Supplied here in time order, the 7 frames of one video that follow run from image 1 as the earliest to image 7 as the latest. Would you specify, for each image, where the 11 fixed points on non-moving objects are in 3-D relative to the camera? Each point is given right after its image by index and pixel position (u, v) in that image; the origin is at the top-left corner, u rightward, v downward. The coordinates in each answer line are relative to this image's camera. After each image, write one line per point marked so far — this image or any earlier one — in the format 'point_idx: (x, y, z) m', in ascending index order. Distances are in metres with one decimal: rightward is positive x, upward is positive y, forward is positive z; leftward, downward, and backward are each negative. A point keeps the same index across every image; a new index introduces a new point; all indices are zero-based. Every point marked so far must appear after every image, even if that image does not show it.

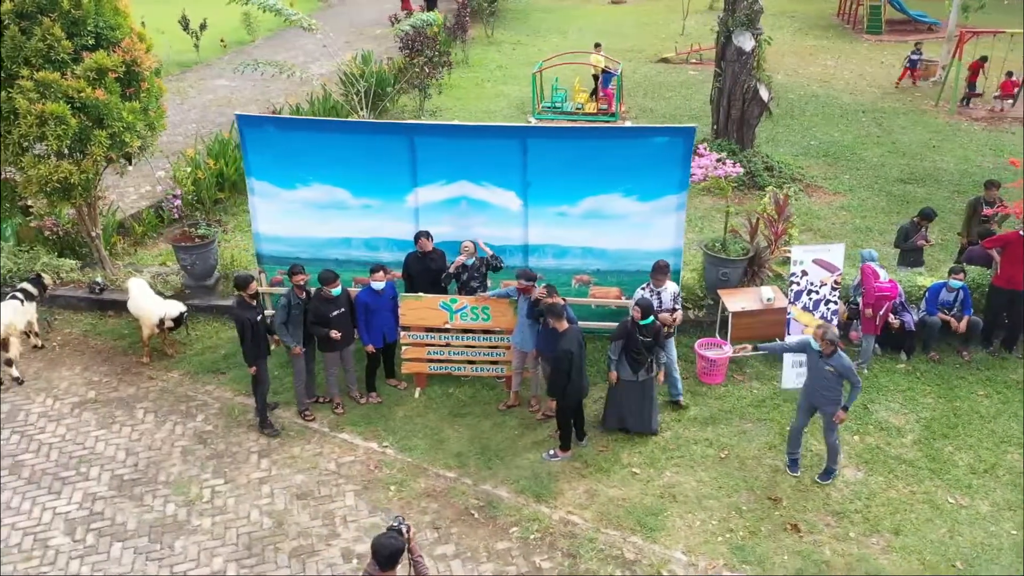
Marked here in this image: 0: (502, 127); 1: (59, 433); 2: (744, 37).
0: (-0.1, +1.5, +7.8) m
1: (-4.1, -1.3, +7.4) m
2: (+3.7, +4.0, +13.0) m
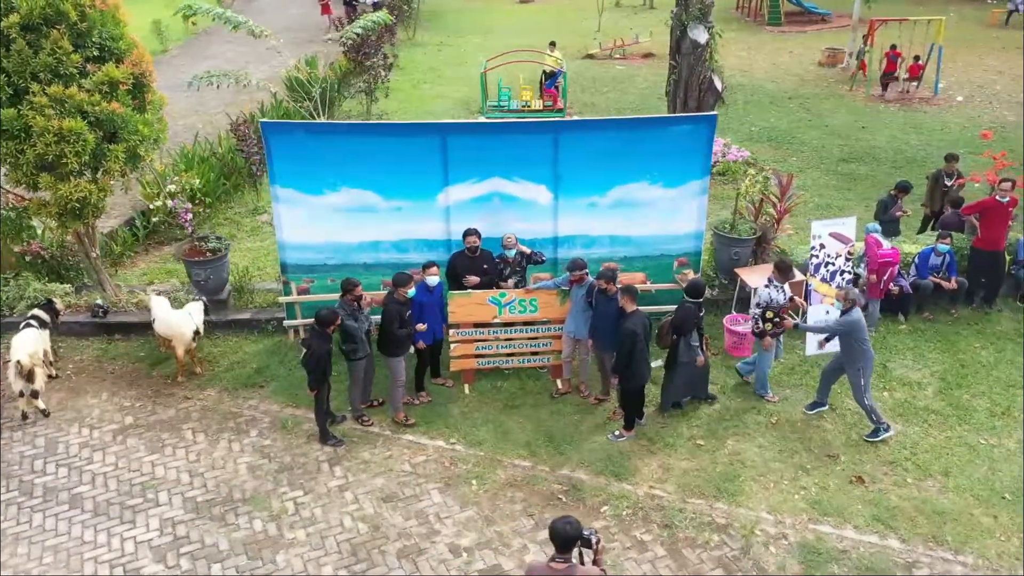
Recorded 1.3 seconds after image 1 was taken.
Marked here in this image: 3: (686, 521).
0: (+0.2, +1.6, +8.0) m
1: (-3.5, -1.5, +7.0) m
2: (+3.1, +4.3, +13.6) m
3: (+1.4, -1.8, +6.4) m
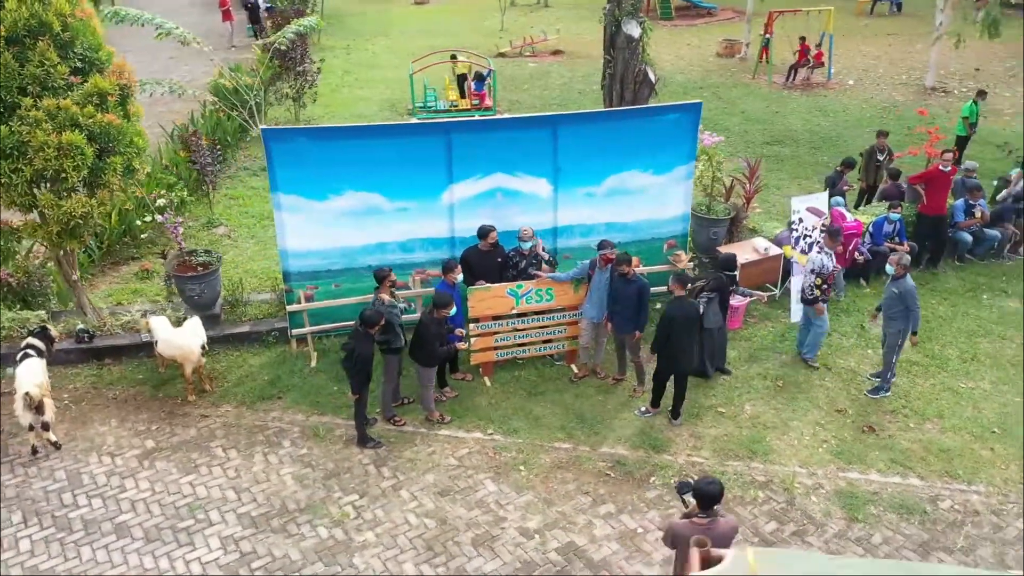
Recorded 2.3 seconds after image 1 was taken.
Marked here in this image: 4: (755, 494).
0: (+0.2, +1.7, +8.3) m
1: (-3.1, -1.7, +6.8) m
2: (+2.1, +4.6, +14.2) m
3: (+1.8, -1.6, +6.8) m
4: (+2.0, -1.7, +6.7) m
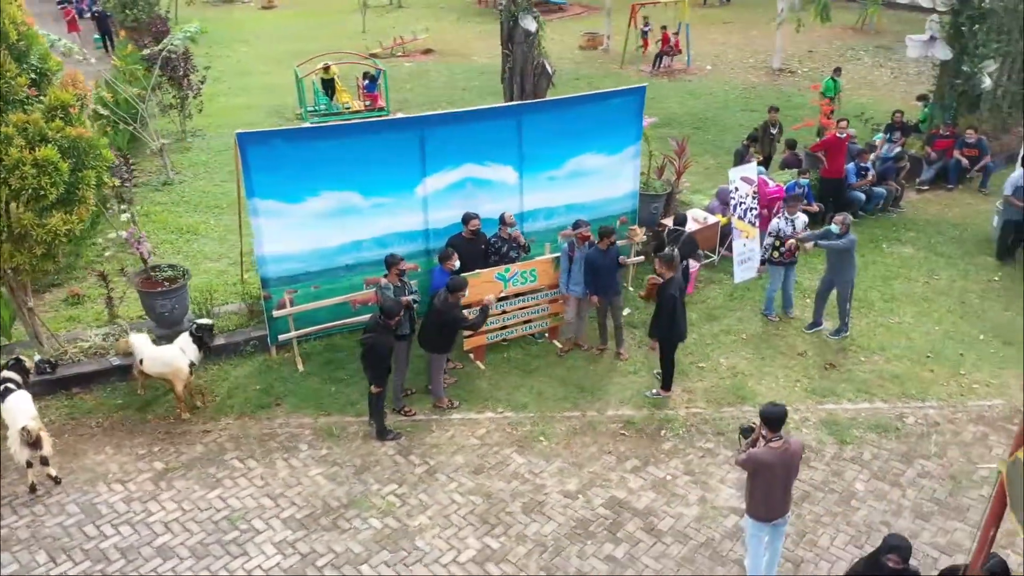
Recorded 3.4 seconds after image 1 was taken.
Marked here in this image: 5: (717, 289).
0: (-0.1, +1.9, +8.6) m
1: (-2.7, -1.8, +6.5) m
2: (+0.3, +4.9, +14.8) m
3: (+2.0, -1.3, +7.5) m
4: (+2.2, -1.3, +7.5) m
5: (+2.5, 0.0, +9.9) m
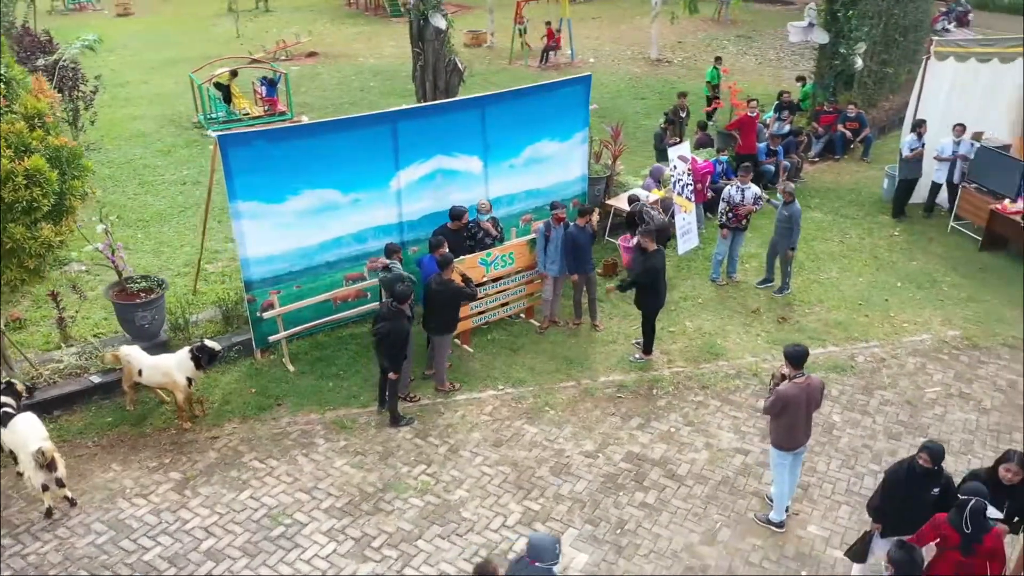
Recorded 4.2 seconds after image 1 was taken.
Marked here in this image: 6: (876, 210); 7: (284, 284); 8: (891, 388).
0: (-0.5, +2.1, +8.9) m
1: (-2.4, -1.8, +6.5) m
2: (-1.3, +5.0, +15.1) m
3: (+2.0, -0.9, +8.3) m
4: (+2.3, -1.0, +8.2) m
5: (+2.0, +0.4, +10.7) m
6: (+5.6, +1.2, +12.5) m
7: (-2.4, 0.0, +8.5) m
8: (+3.8, -1.0, +8.1) m
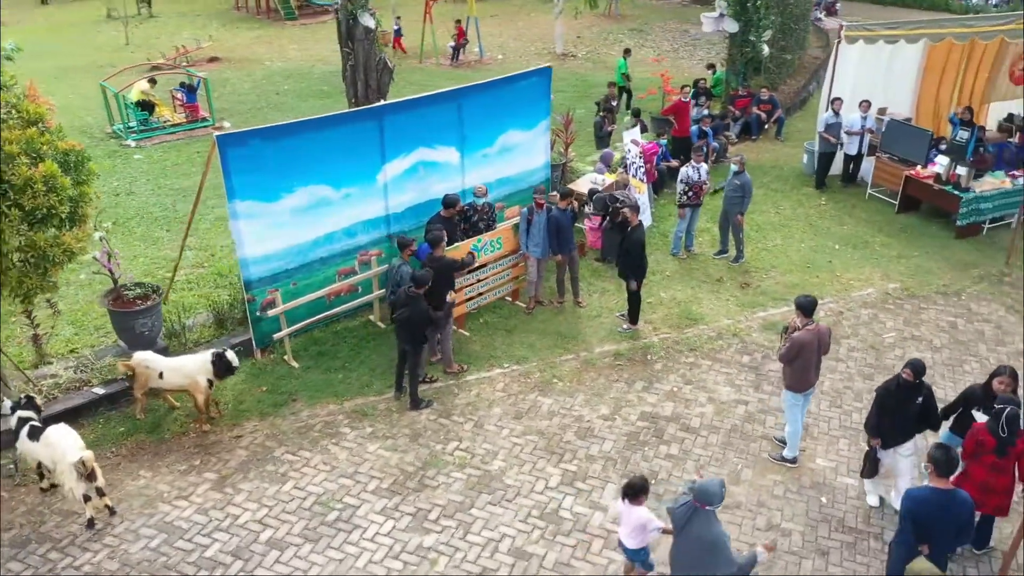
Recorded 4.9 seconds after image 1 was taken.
0: (-0.8, +2.2, +9.2) m
1: (-2.1, -1.8, +6.5) m
2: (-2.7, +5.0, +15.2) m
3: (+2.1, -0.6, +8.9) m
4: (+2.3, -0.6, +8.9) m
5: (+1.6, +0.7, +11.3) m
6: (+4.8, +1.8, +13.6) m
7: (-2.4, +0.1, +8.5) m
8: (+3.8, -0.5, +9.0) m
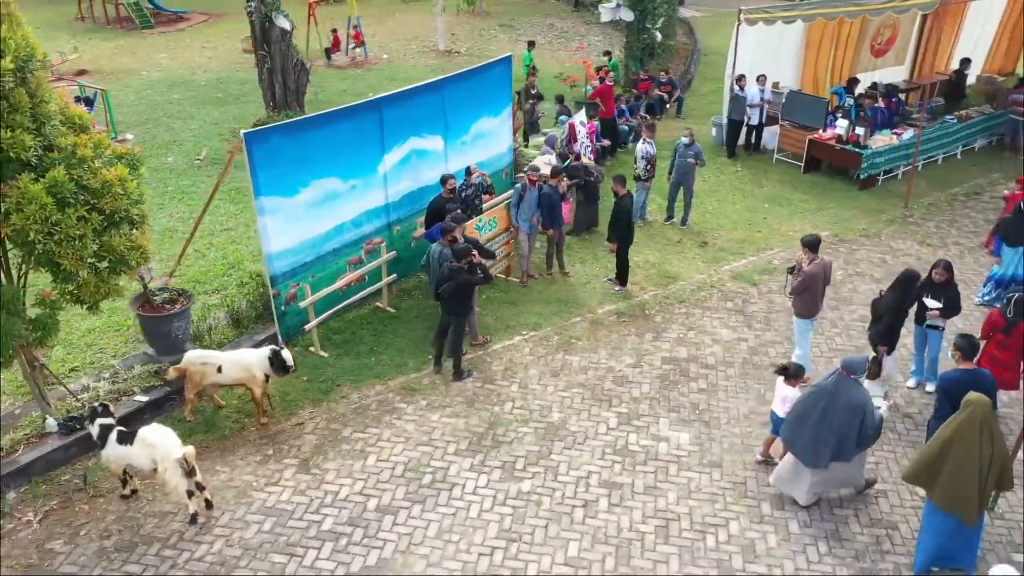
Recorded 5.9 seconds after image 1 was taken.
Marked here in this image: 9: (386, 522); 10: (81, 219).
0: (-1.0, +2.4, +9.6) m
1: (-1.4, -1.6, +6.8) m
2: (-4.2, +5.0, +15.1) m
3: (+2.1, -0.1, +9.9) m
4: (+2.3, -0.1, +9.9) m
5: (+1.1, +1.1, +12.2) m
6: (+3.7, +2.5, +15.0) m
7: (-2.2, +0.1, +8.7) m
8: (+3.8, +0.1, +10.3) m
9: (-1.0, -1.8, +6.4) m
10: (-3.1, +0.5, +5.9) m
